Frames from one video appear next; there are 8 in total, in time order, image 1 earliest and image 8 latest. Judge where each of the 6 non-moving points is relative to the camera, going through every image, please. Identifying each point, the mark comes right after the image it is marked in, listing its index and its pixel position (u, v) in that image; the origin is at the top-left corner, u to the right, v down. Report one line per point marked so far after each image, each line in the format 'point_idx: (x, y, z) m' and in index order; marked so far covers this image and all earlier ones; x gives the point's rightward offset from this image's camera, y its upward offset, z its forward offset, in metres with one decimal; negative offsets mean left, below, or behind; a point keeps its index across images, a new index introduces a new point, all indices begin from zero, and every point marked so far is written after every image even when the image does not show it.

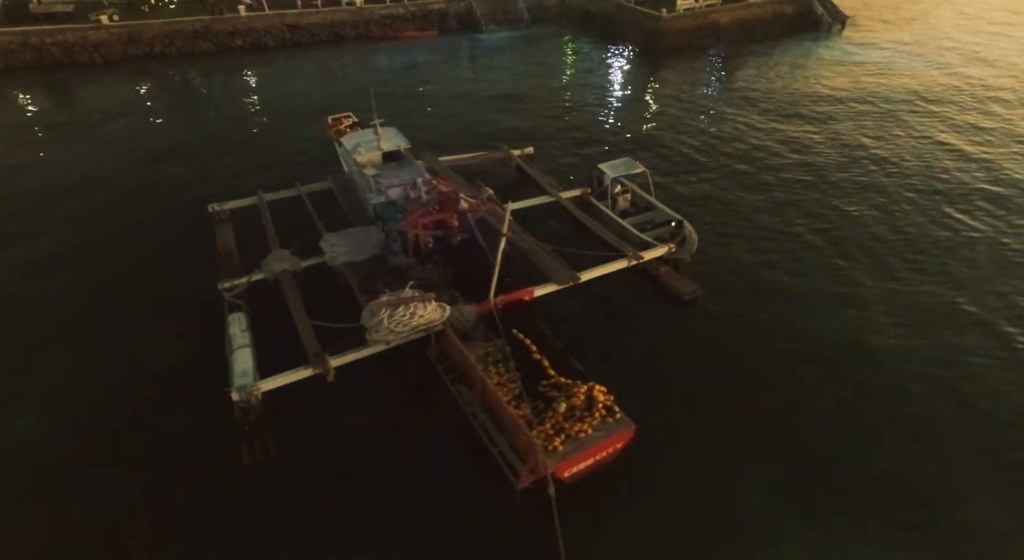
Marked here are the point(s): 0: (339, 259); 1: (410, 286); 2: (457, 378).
0: (-5.7, +0.8, +19.4) m
1: (-3.1, -0.2, +17.9) m
2: (-1.6, -2.6, +15.5) m
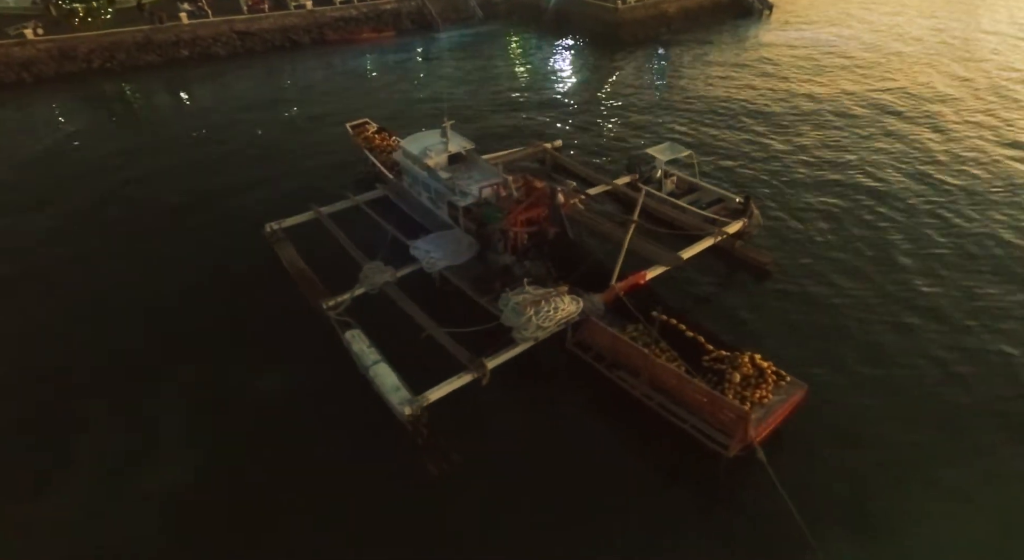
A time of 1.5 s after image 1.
0: (-2.3, +0.6, +19.0) m
1: (+0.5, -0.1, +18.0) m
2: (+2.7, -2.4, +15.9) m
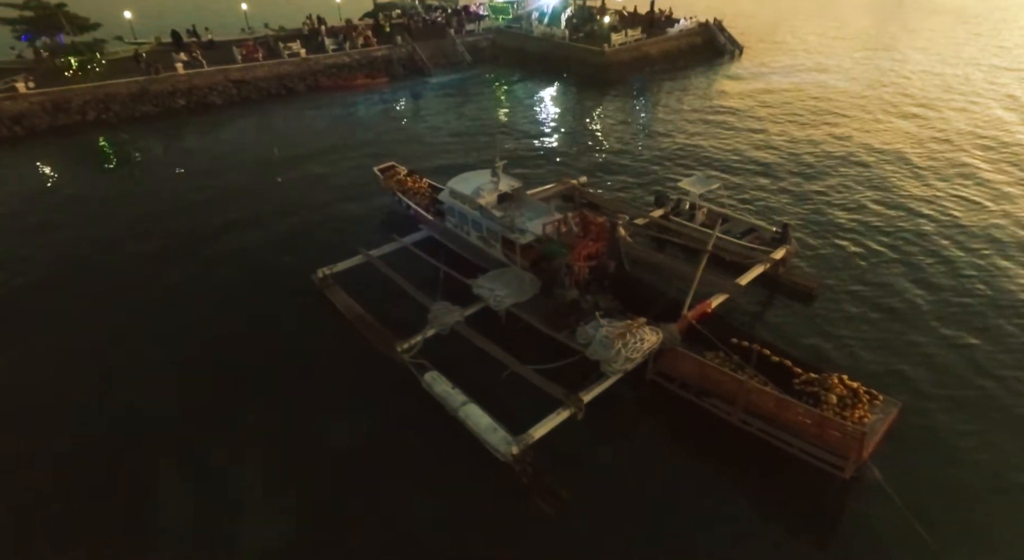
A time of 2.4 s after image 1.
0: (-0.1, -0.7, +19.1) m
1: (+2.8, -1.1, +18.2) m
2: (+5.2, -3.2, +16.1) m
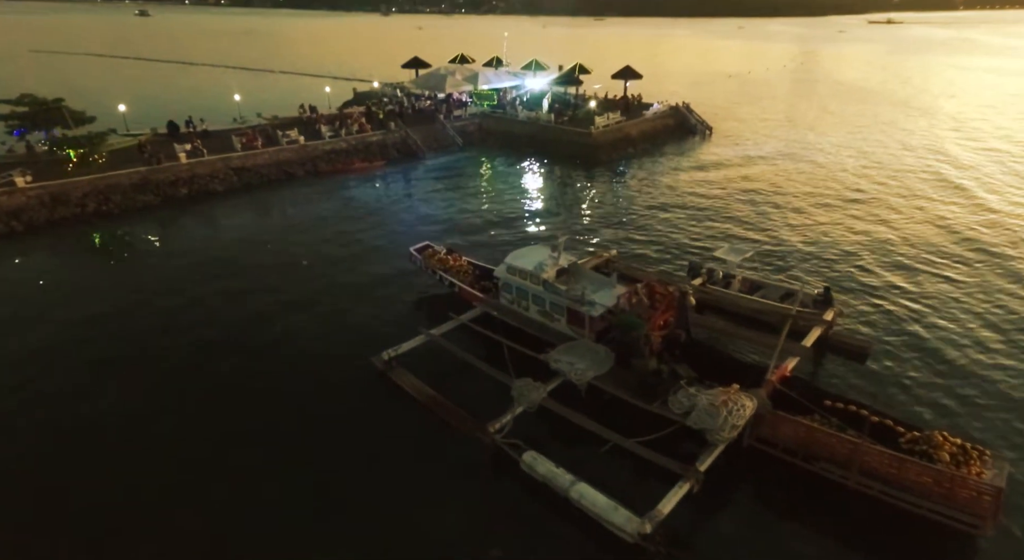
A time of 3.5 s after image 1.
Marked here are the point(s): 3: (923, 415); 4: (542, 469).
0: (+2.6, -3.1, +18.9) m
1: (+5.6, -3.3, +18.2) m
2: (+8.2, -4.9, +16.0) m
3: (+14.2, -4.6, +19.8) m
4: (+0.8, -5.3, +16.1) m
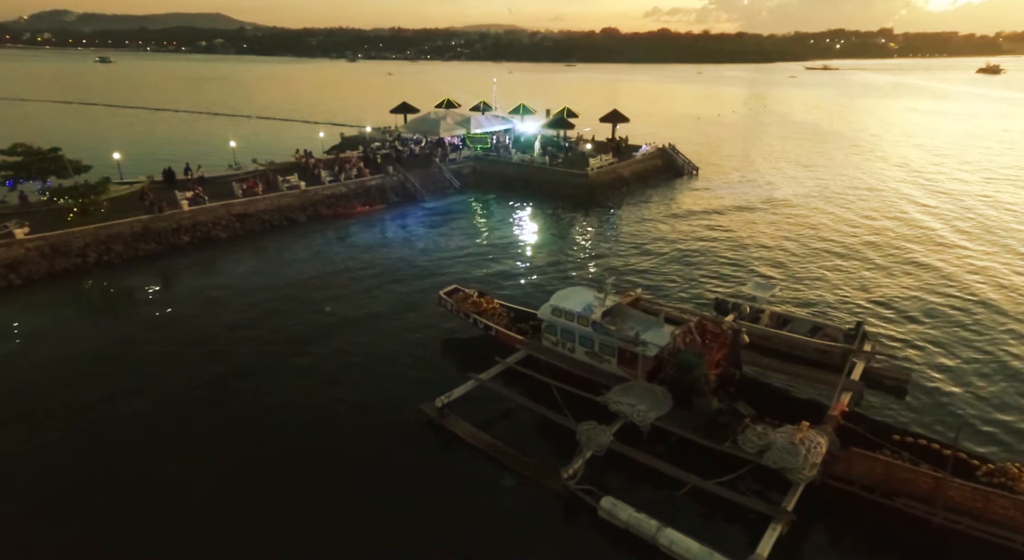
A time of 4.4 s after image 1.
0: (+4.6, -4.4, +18.8) m
1: (+7.7, -4.5, +18.2) m
2: (+10.4, -5.9, +16.1) m
3: (+16.2, -5.8, +20.2) m
4: (+3.1, -6.5, +15.8) m
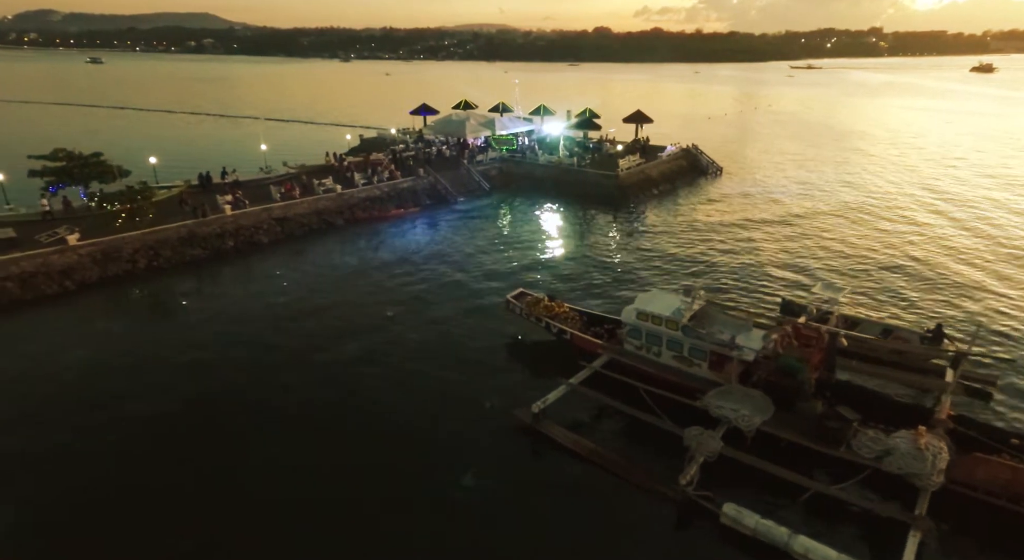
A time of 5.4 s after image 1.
0: (+8.1, -4.6, +18.8) m
1: (+11.1, -4.6, +18.2) m
2: (+13.9, -6.1, +16.1) m
3: (+19.7, -5.8, +20.2) m
4: (+6.6, -6.6, +15.7) m
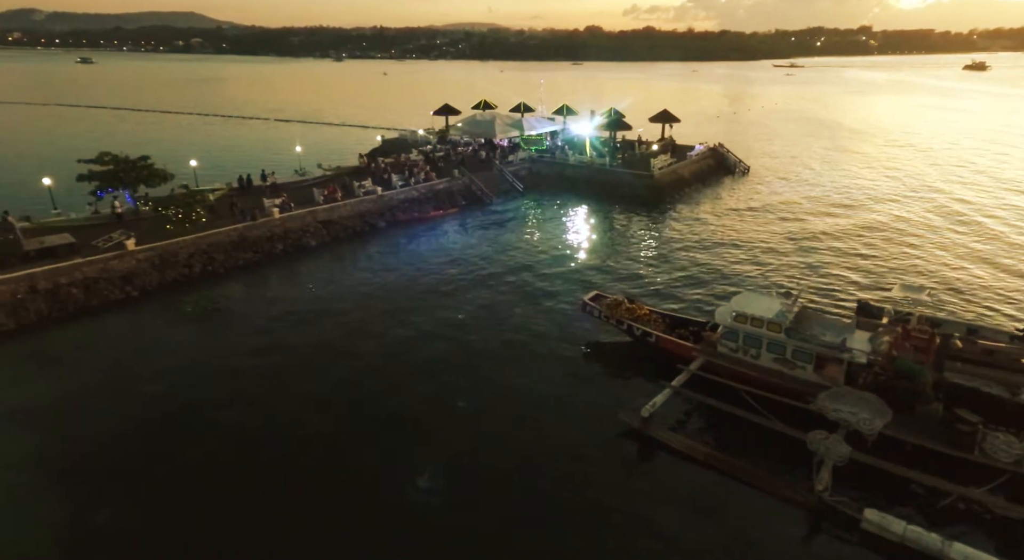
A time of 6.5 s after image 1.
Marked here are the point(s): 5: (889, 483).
0: (+12.0, -4.7, +18.6) m
1: (+15.1, -4.7, +18.1) m
2: (+17.9, -6.1, +16.0) m
3: (+23.6, -5.8, +20.1) m
4: (+10.5, -6.7, +15.6) m
5: (+12.0, -6.5, +18.3) m
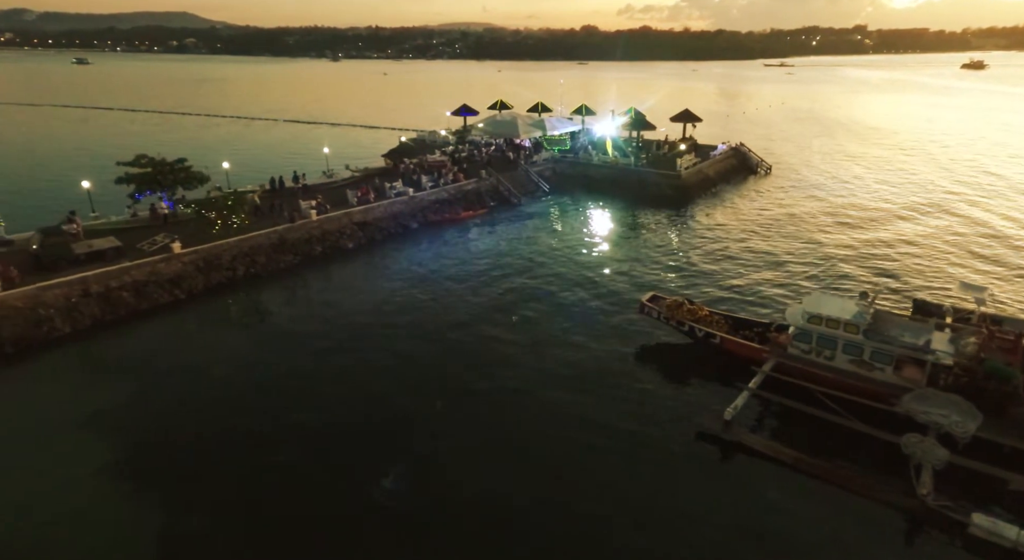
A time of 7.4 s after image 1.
0: (+14.9, -4.7, +18.5) m
1: (+18.0, -4.7, +18.0) m
2: (+20.8, -6.1, +15.9) m
3: (+26.5, -5.8, +20.0) m
4: (+13.5, -6.8, +15.4) m
5: (+15.0, -6.6, +18.2) m
